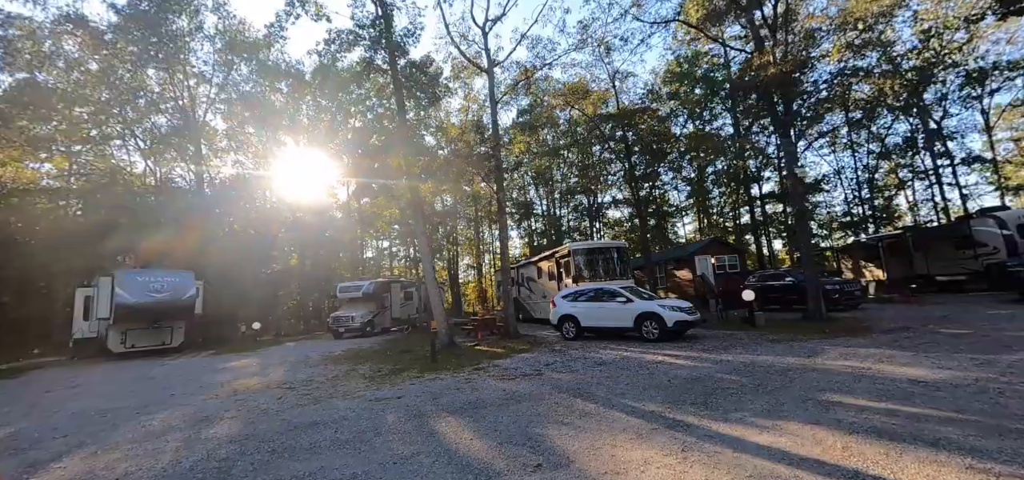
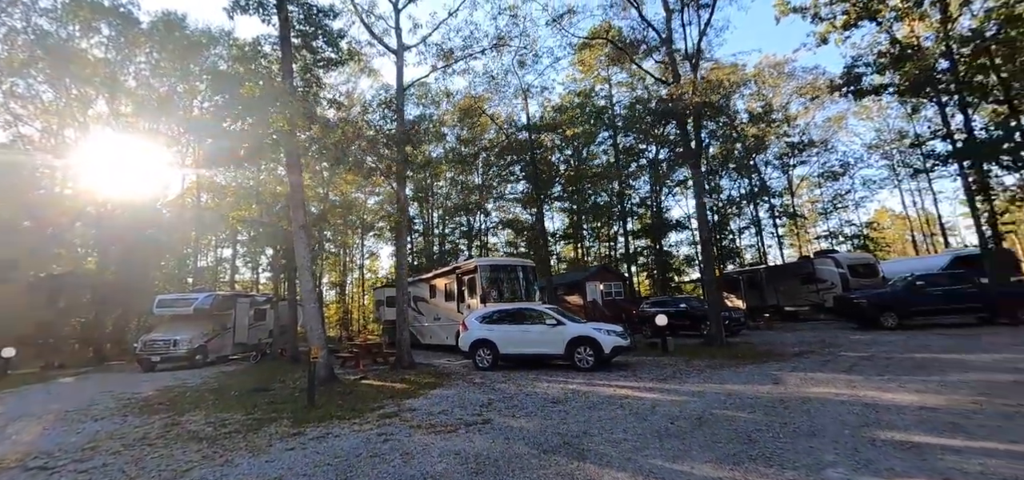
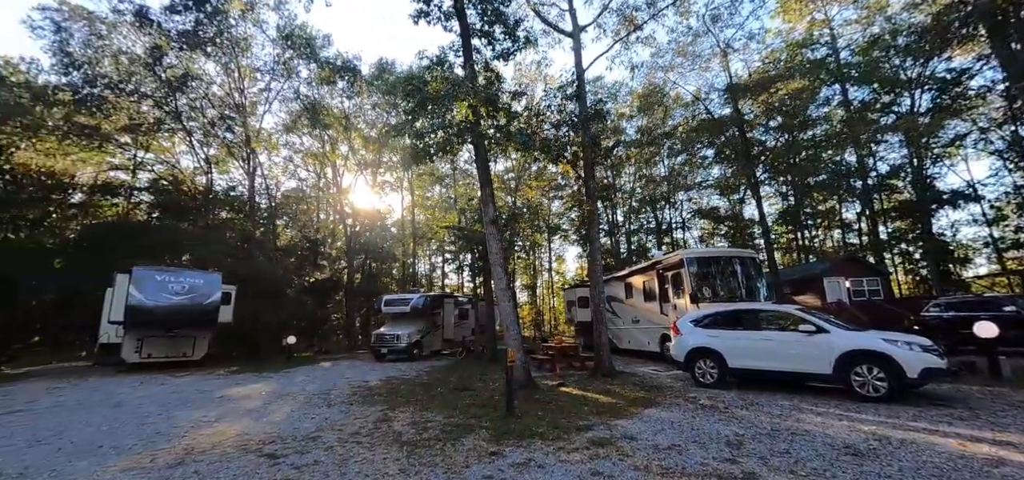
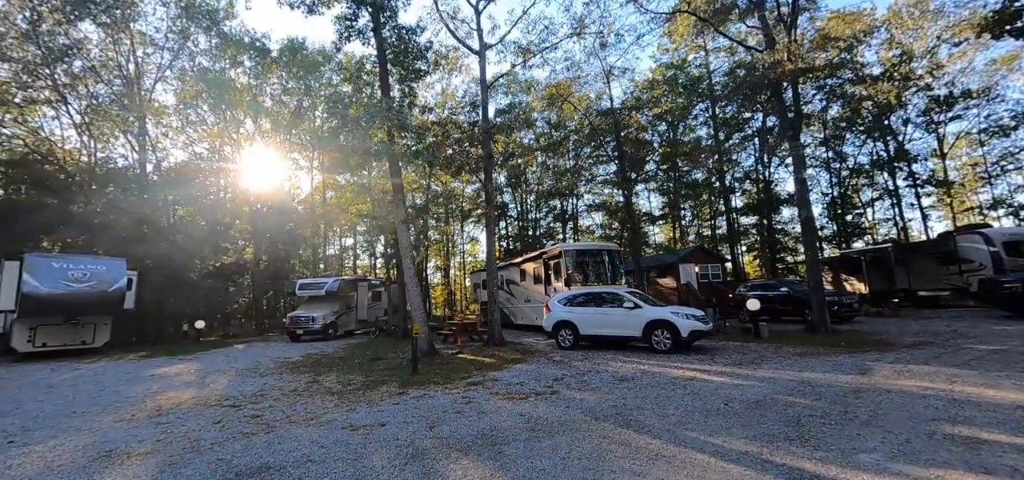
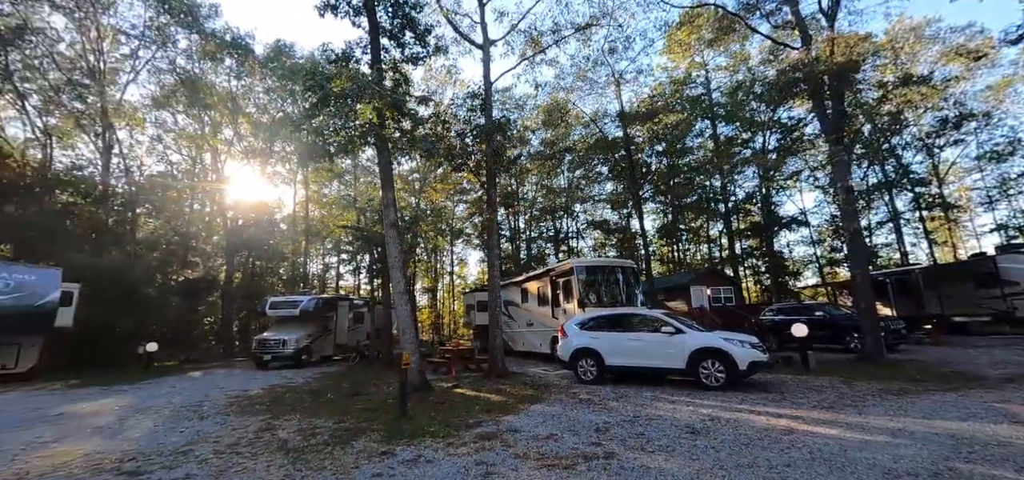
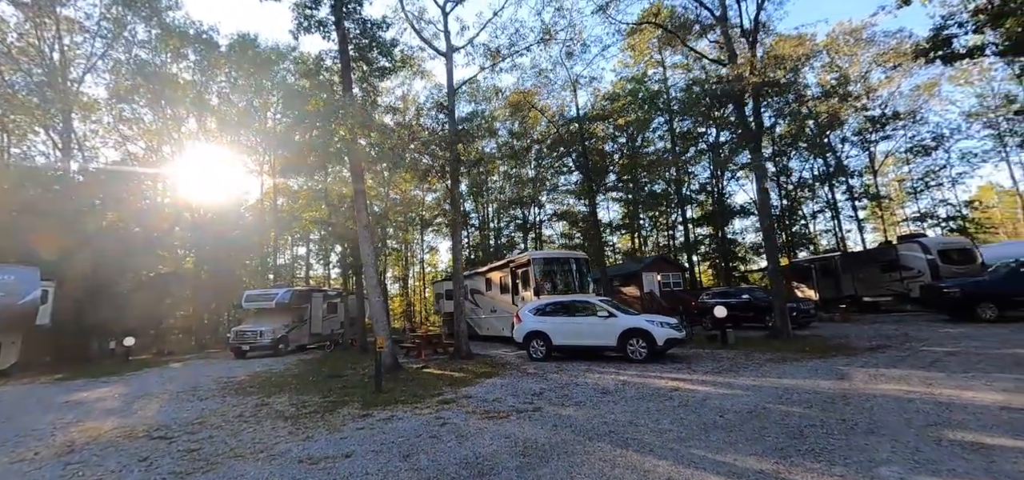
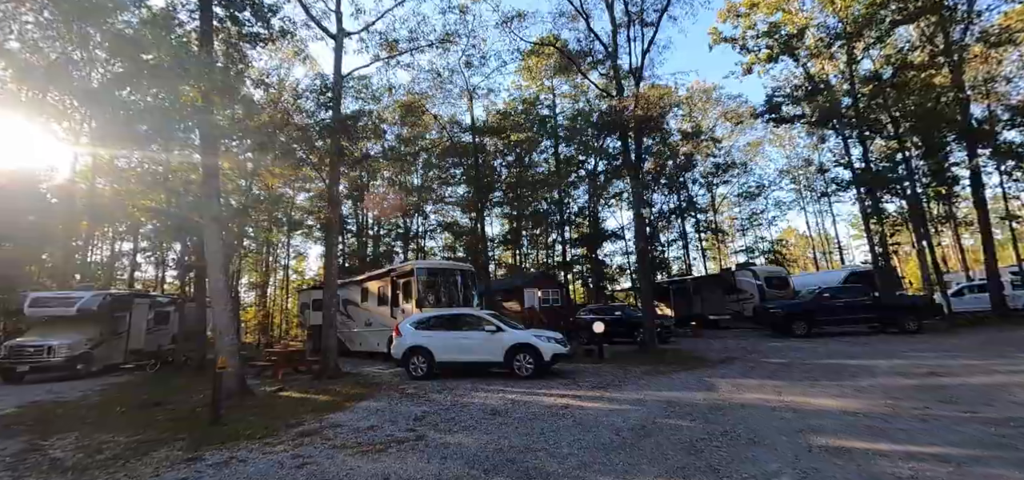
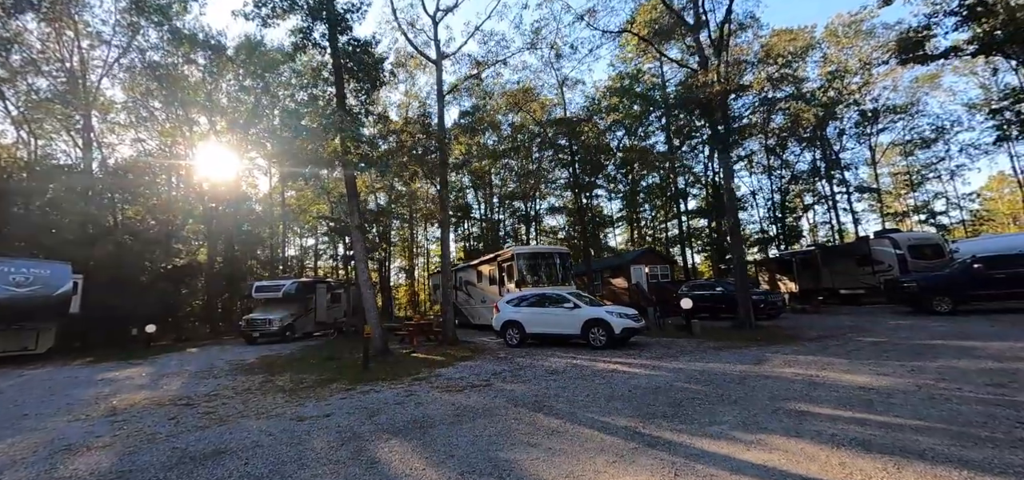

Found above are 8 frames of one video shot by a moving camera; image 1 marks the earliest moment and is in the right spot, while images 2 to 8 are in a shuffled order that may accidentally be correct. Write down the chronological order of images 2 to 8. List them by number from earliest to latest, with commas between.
8, 4, 6, 2, 7, 5, 3
